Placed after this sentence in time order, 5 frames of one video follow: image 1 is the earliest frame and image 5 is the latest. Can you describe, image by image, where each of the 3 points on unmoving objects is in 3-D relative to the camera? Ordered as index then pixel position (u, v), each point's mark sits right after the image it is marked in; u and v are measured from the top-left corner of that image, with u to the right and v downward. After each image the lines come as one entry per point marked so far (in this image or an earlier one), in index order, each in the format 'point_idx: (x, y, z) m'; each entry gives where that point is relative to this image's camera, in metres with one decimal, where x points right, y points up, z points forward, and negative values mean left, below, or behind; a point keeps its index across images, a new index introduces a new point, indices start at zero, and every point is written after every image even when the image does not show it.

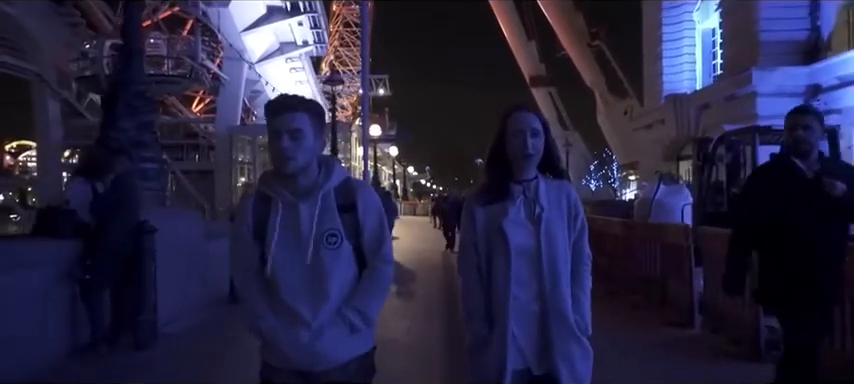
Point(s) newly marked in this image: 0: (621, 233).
0: (+2.8, -0.6, +14.9) m
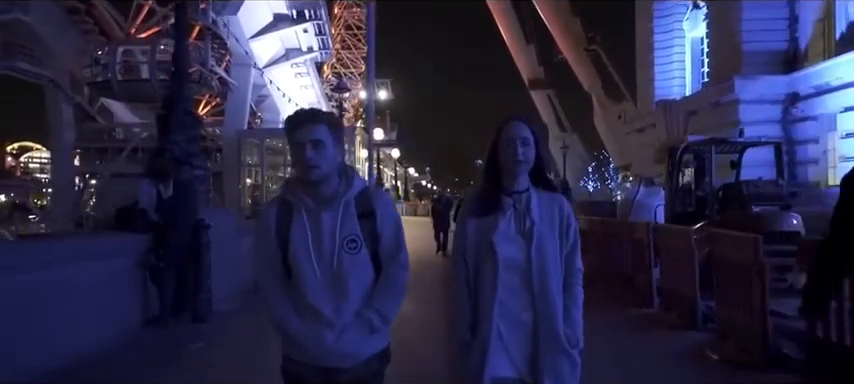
0: (+2.8, -0.6, +15.9) m
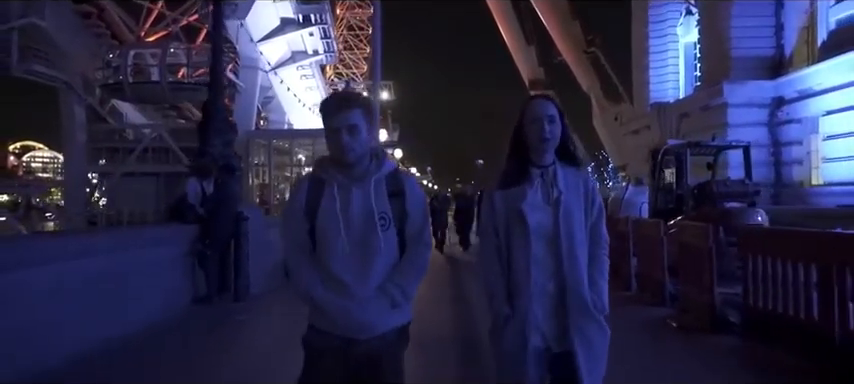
0: (+2.9, -0.6, +16.8) m
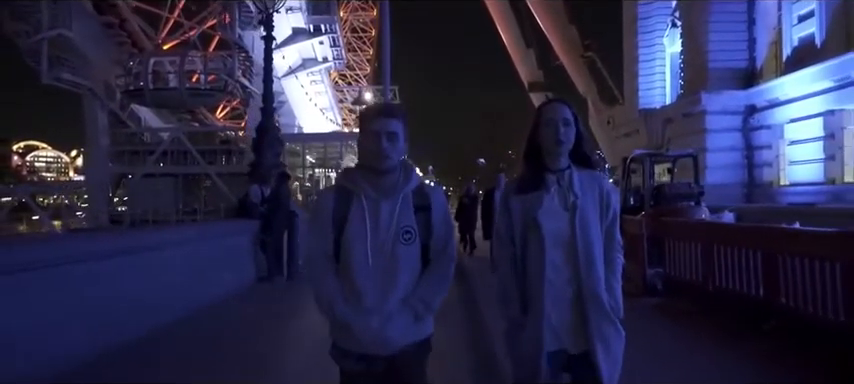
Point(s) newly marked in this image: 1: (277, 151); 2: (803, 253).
0: (+3.0, -0.6, +18.6) m
1: (-2.8, +0.8, +19.3) m
2: (+3.7, -0.6, +10.0) m
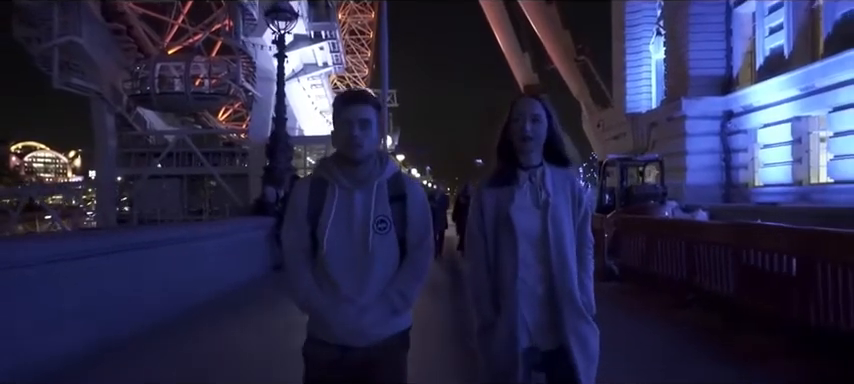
0: (+2.9, -0.6, +19.8) m
1: (-2.9, +0.8, +20.5) m
2: (+3.7, -0.6, +11.2) m
